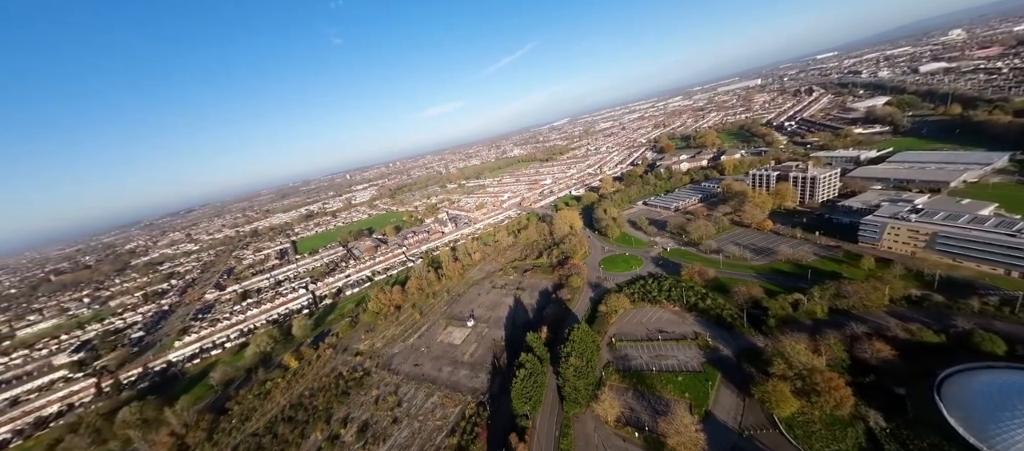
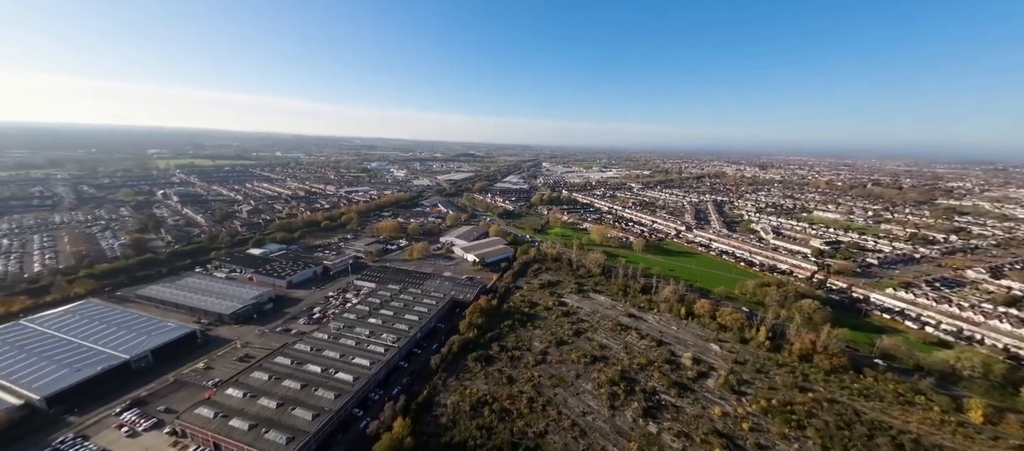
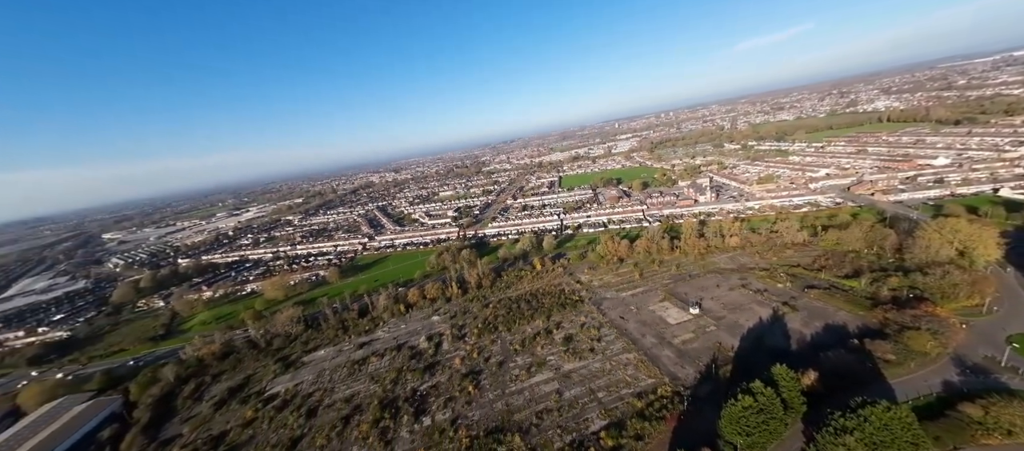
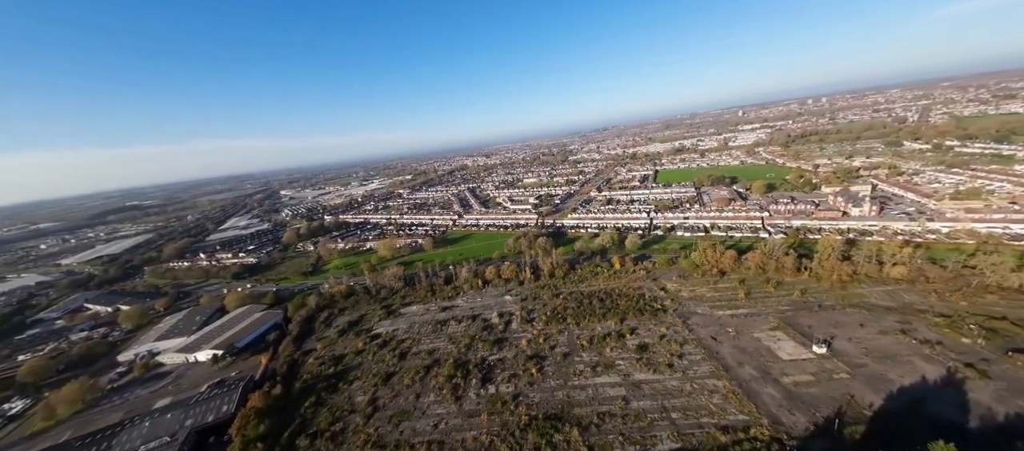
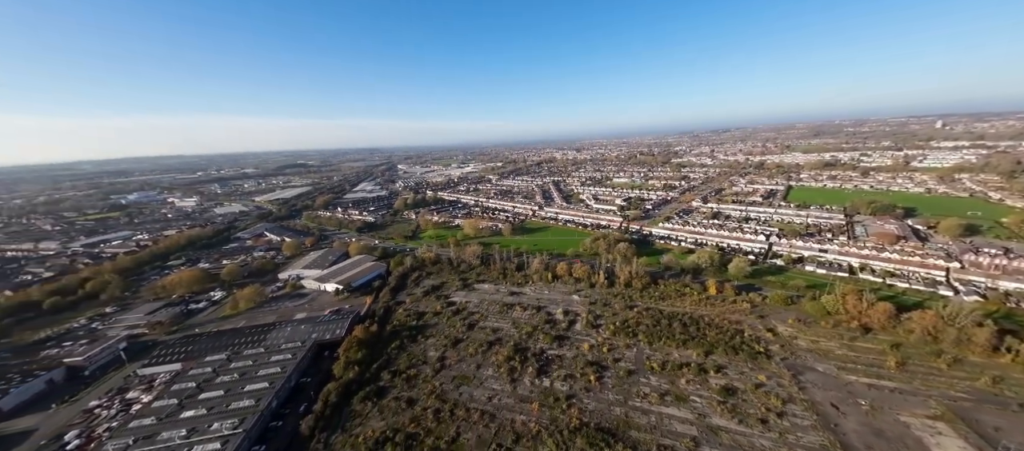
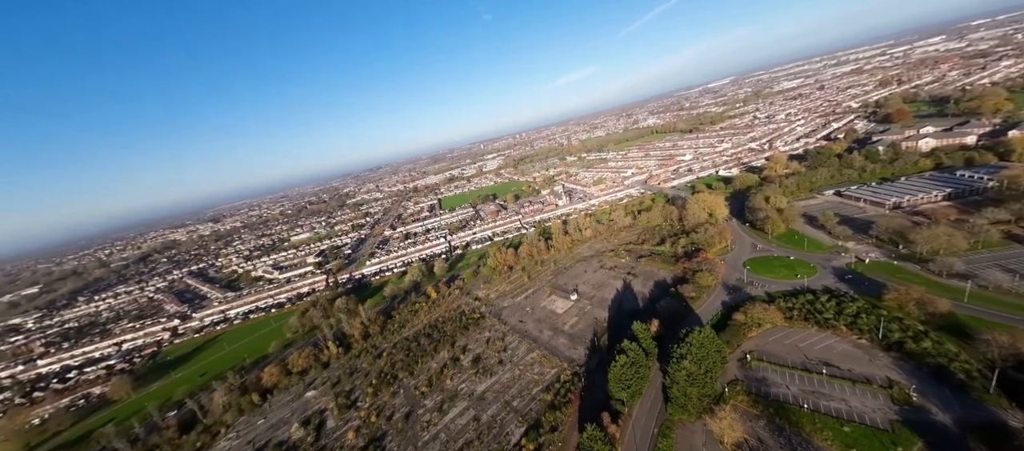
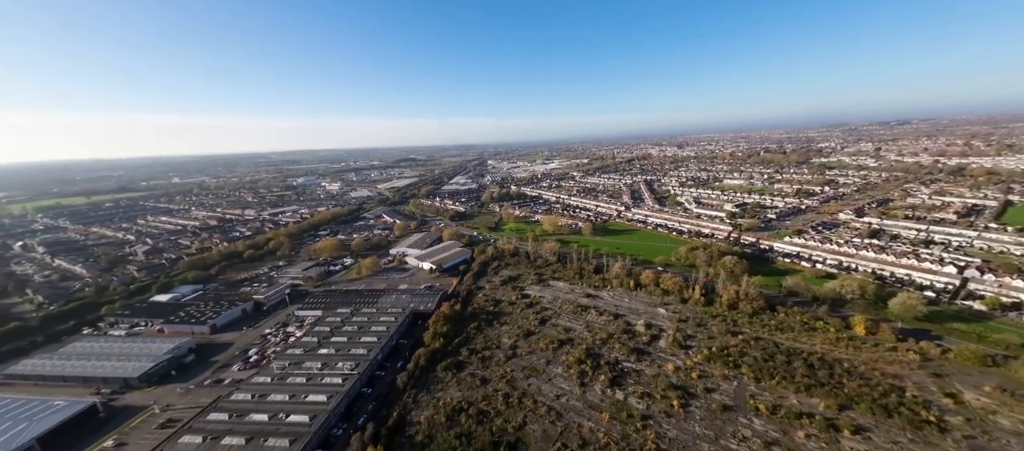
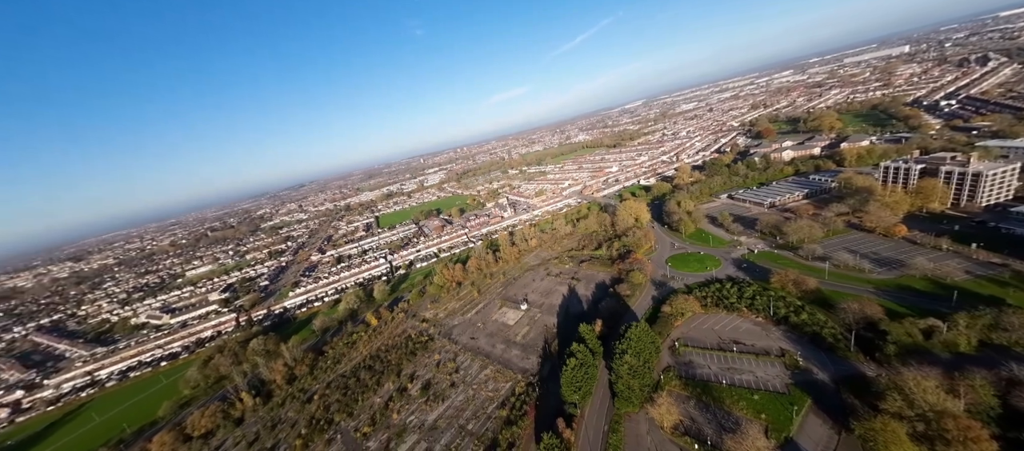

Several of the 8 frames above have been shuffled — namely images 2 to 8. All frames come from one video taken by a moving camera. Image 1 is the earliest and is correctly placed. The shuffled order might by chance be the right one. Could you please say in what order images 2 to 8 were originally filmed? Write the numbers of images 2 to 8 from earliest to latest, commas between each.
8, 6, 3, 4, 5, 7, 2
